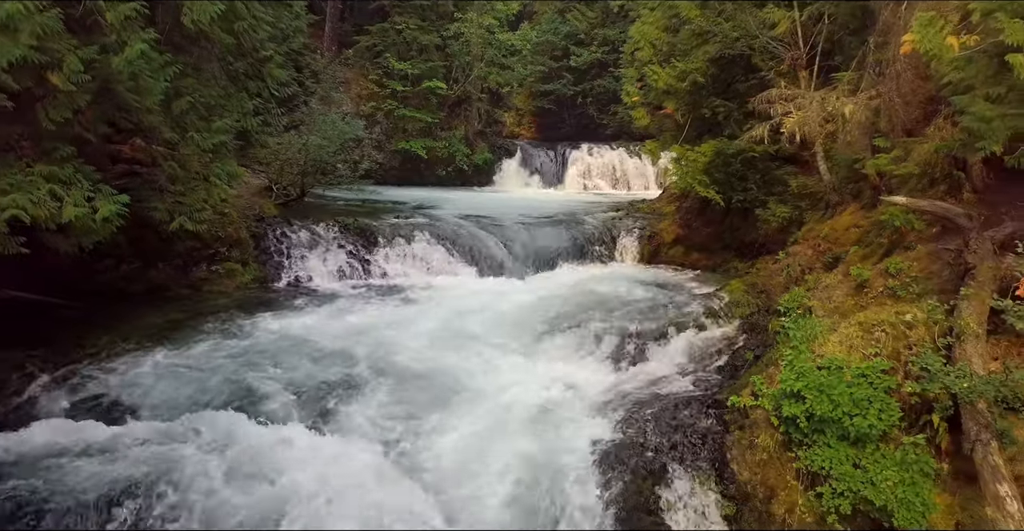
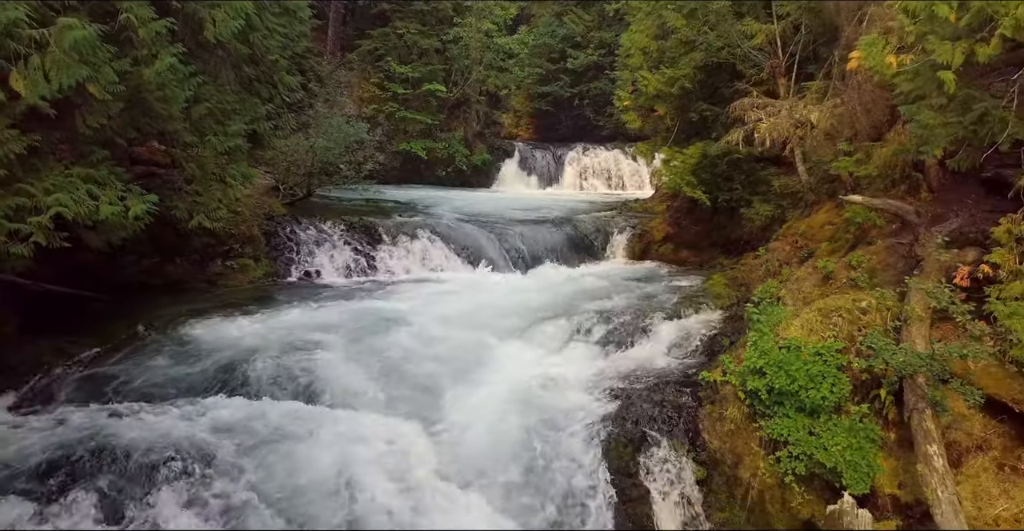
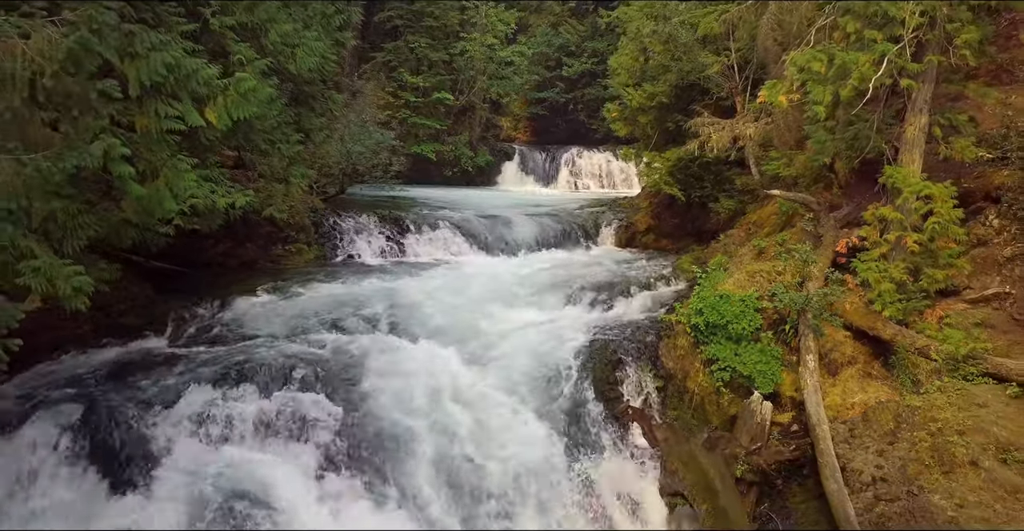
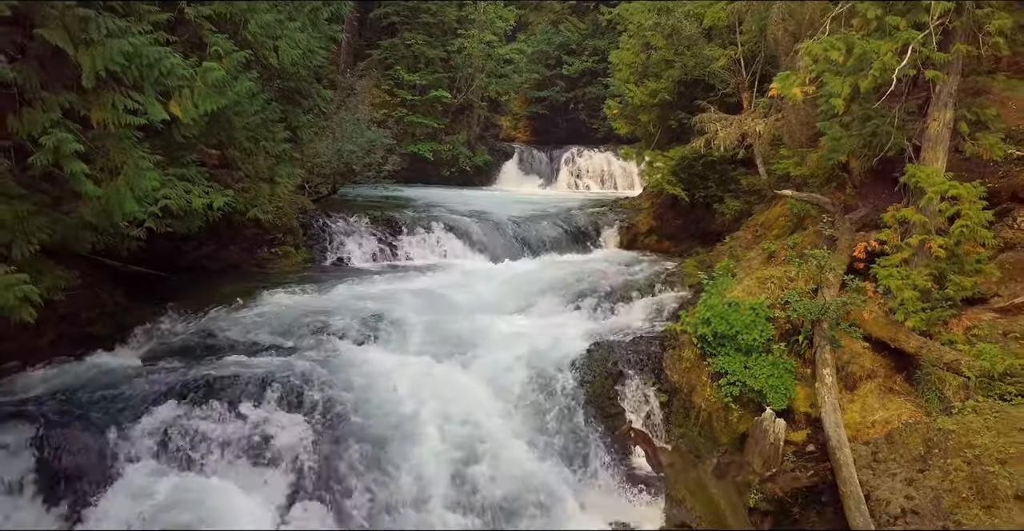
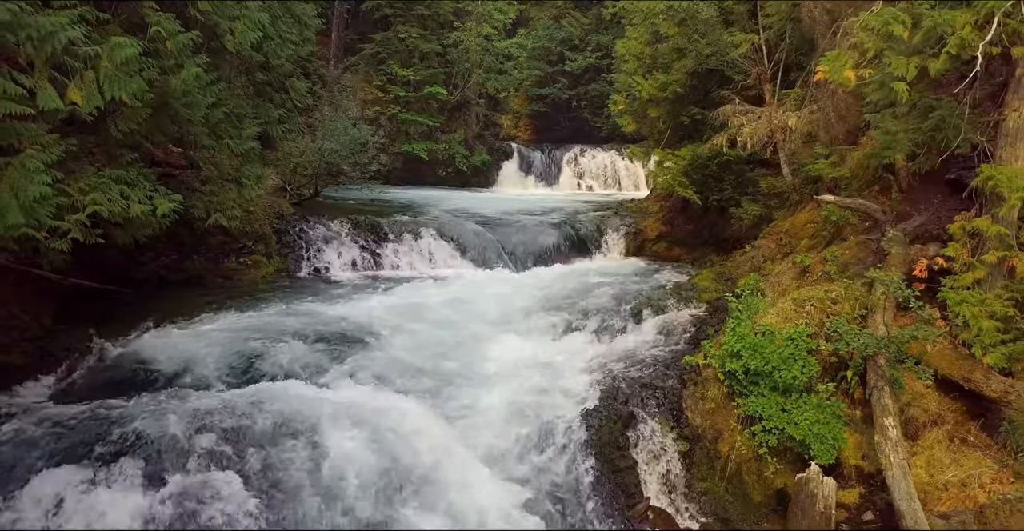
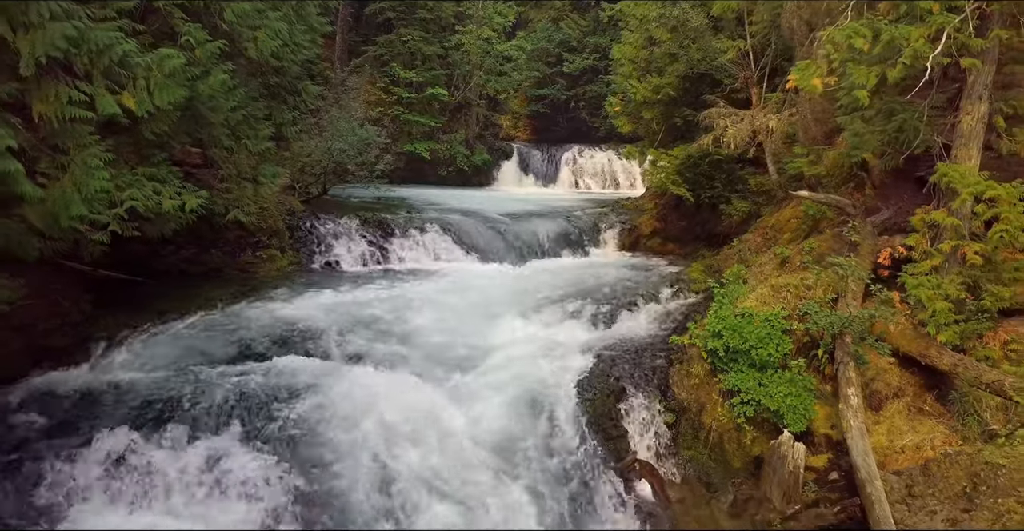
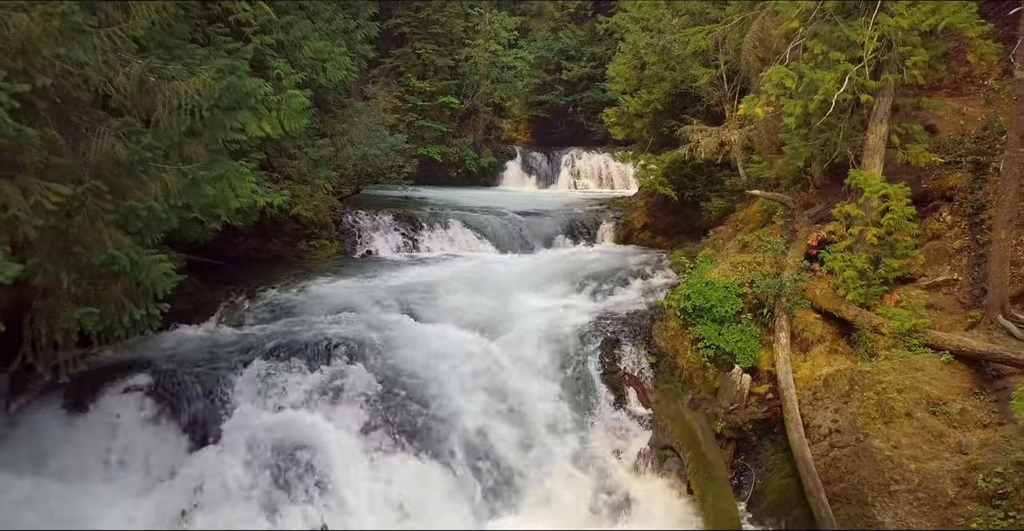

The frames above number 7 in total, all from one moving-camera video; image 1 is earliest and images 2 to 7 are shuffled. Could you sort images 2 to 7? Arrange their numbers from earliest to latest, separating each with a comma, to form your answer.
2, 5, 6, 4, 3, 7
